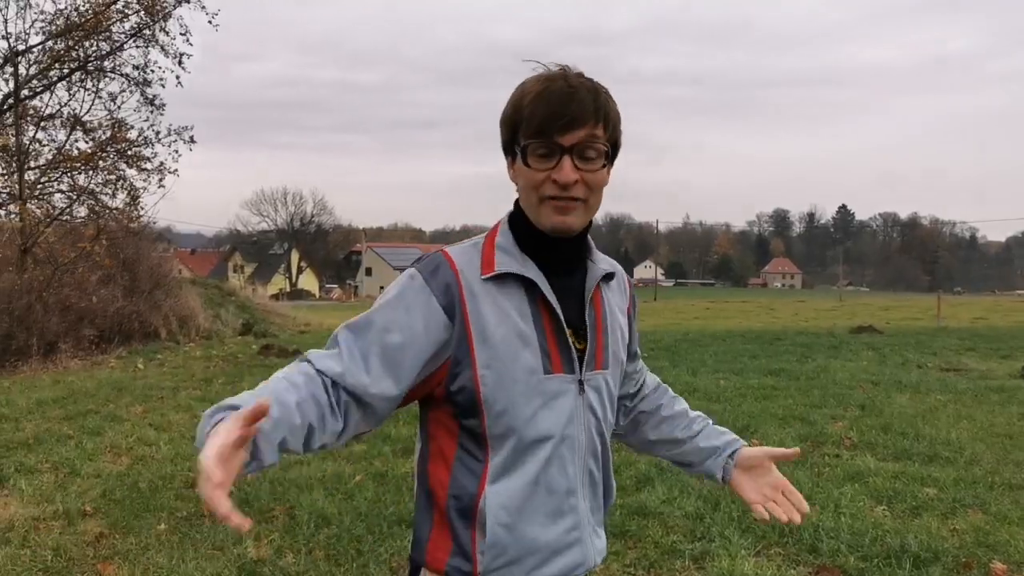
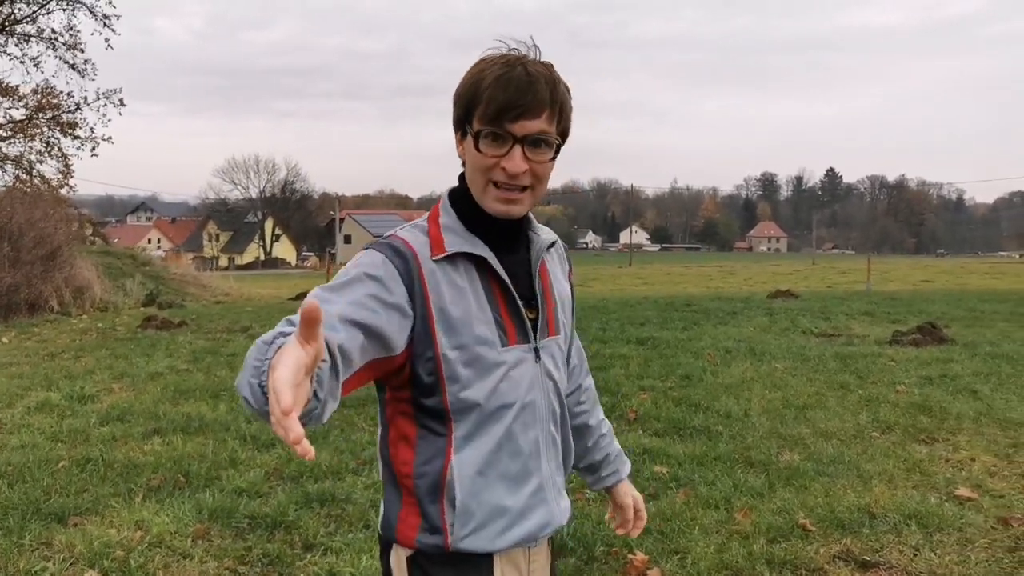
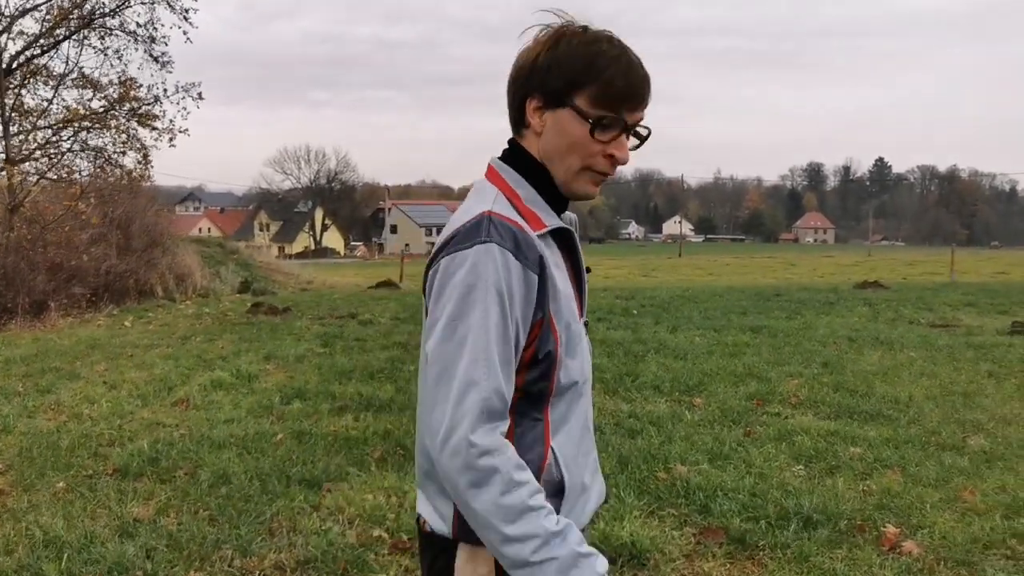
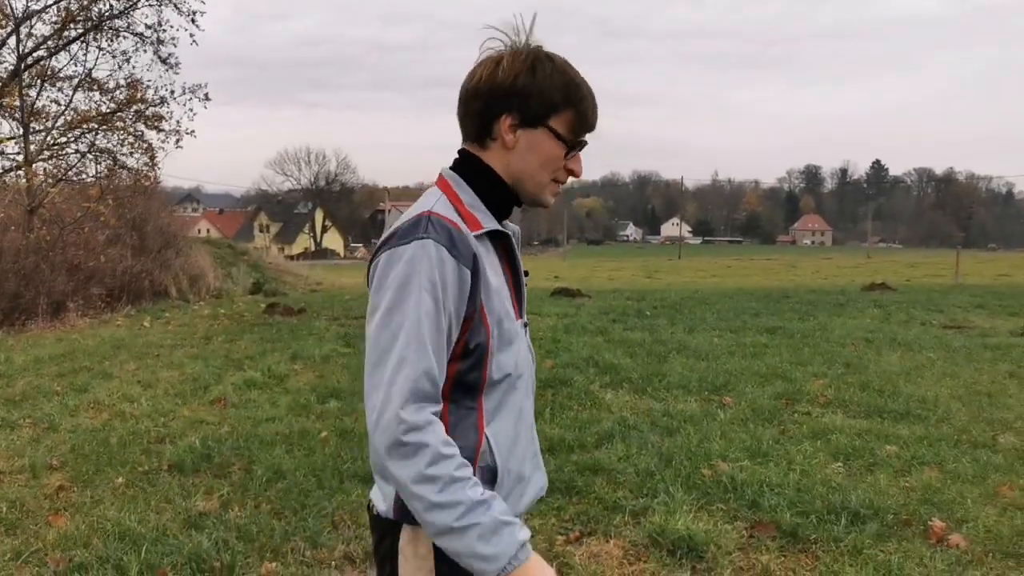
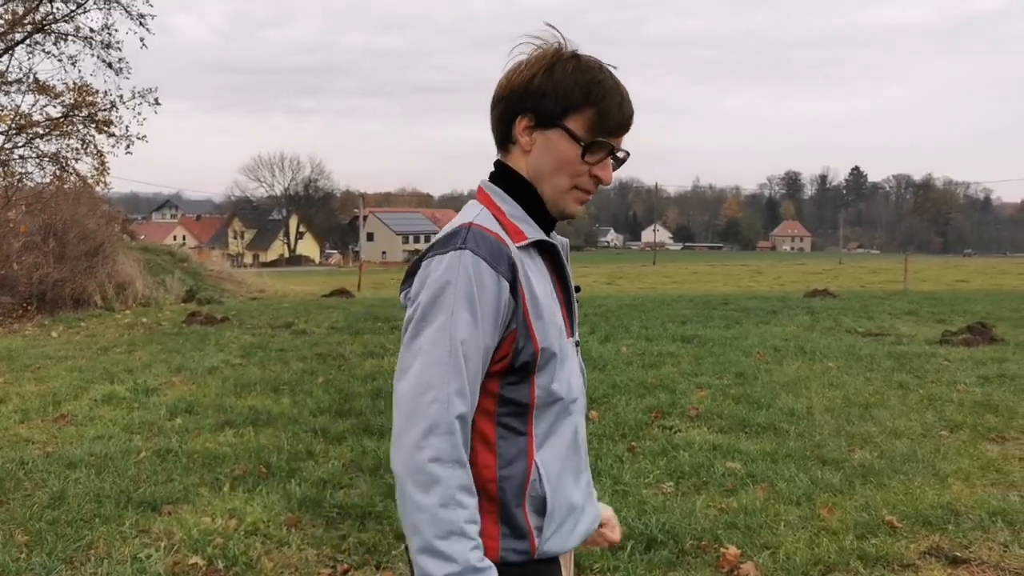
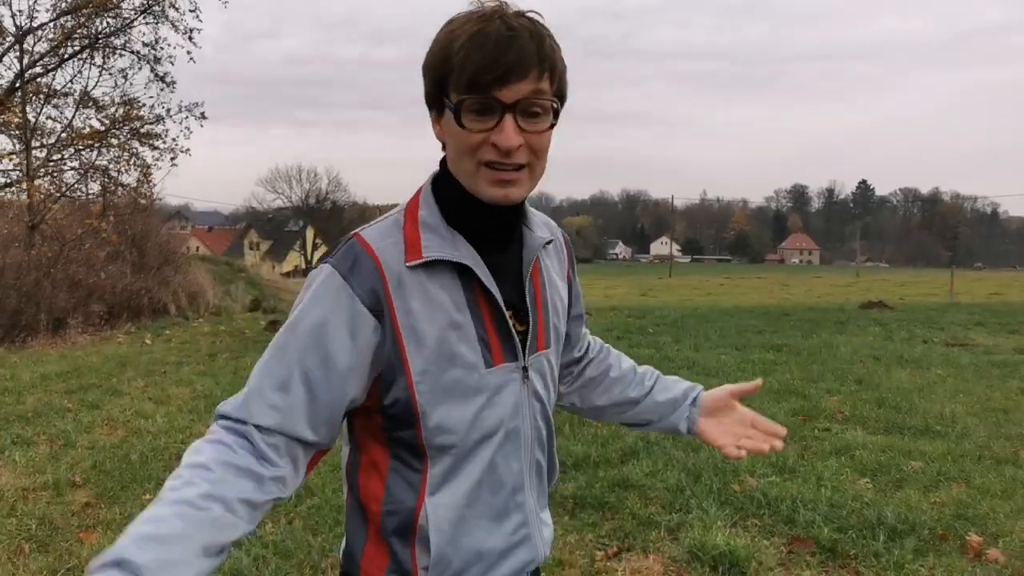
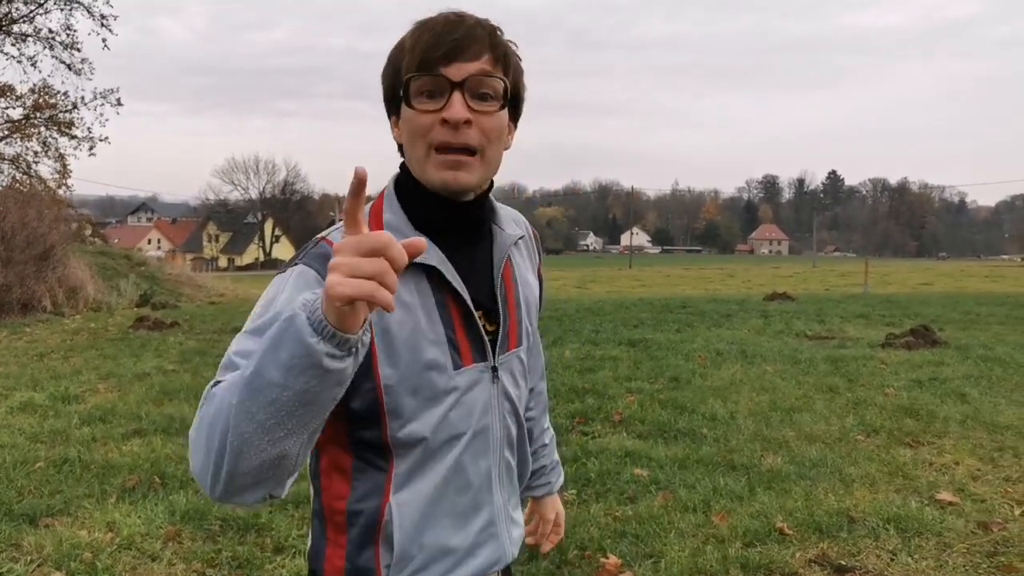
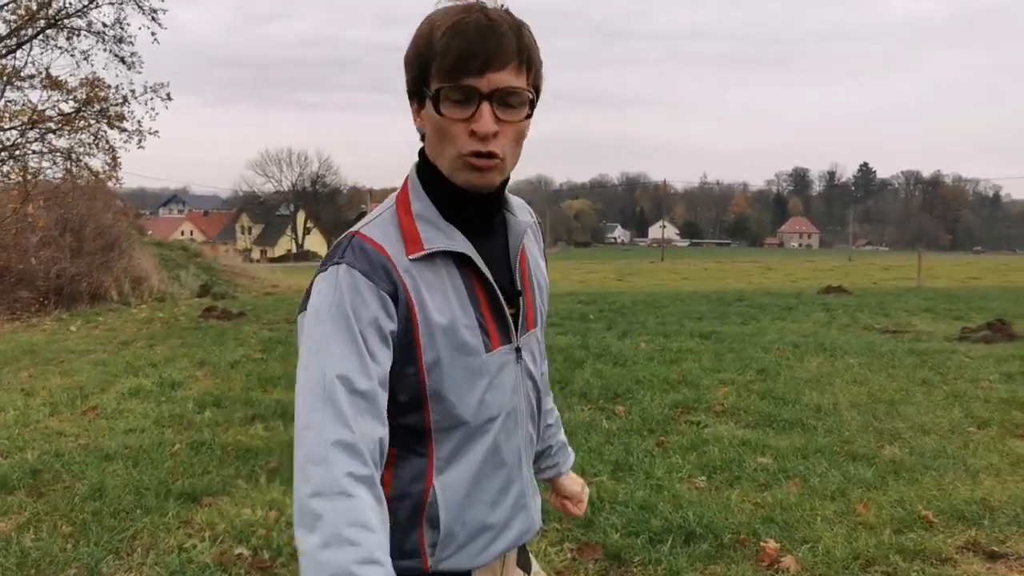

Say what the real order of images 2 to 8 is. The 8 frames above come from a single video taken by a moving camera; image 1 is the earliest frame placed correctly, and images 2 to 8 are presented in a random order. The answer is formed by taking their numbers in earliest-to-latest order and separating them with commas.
6, 4, 3, 8, 5, 2, 7
